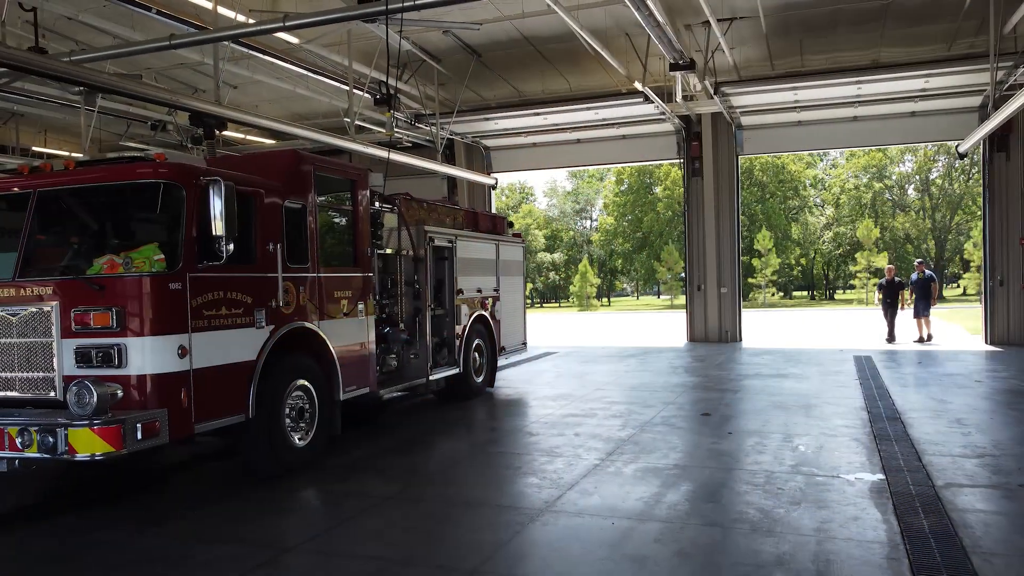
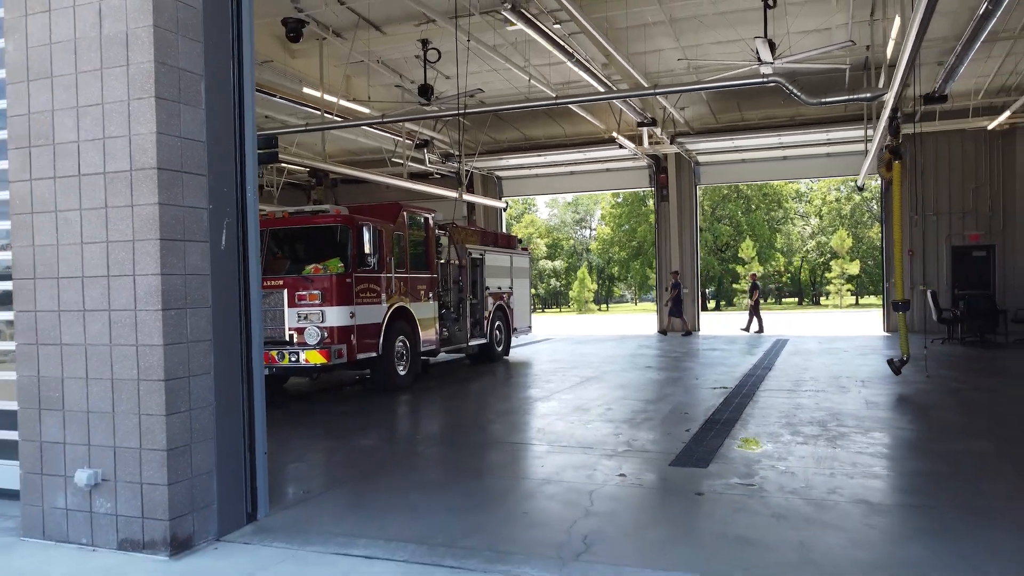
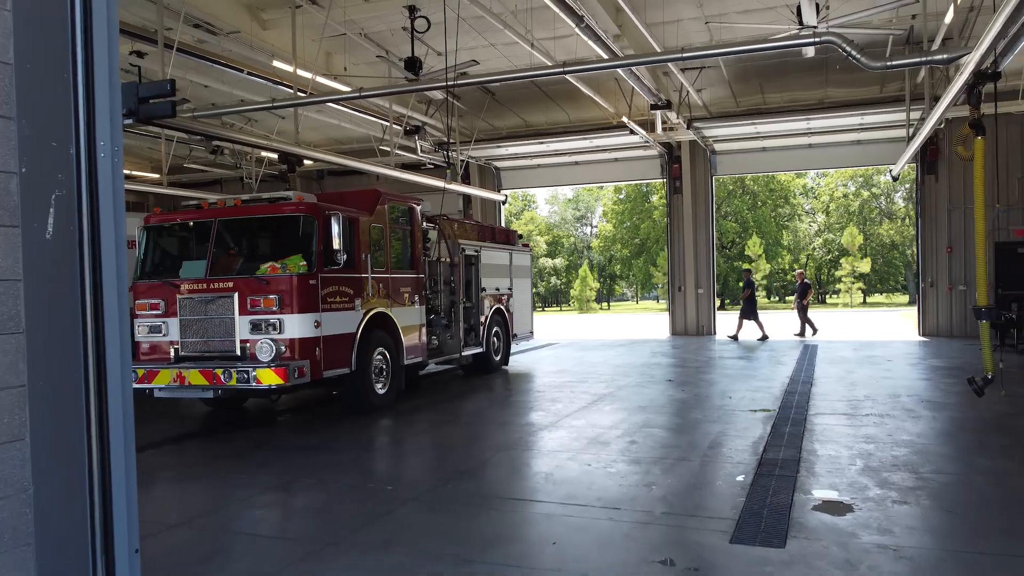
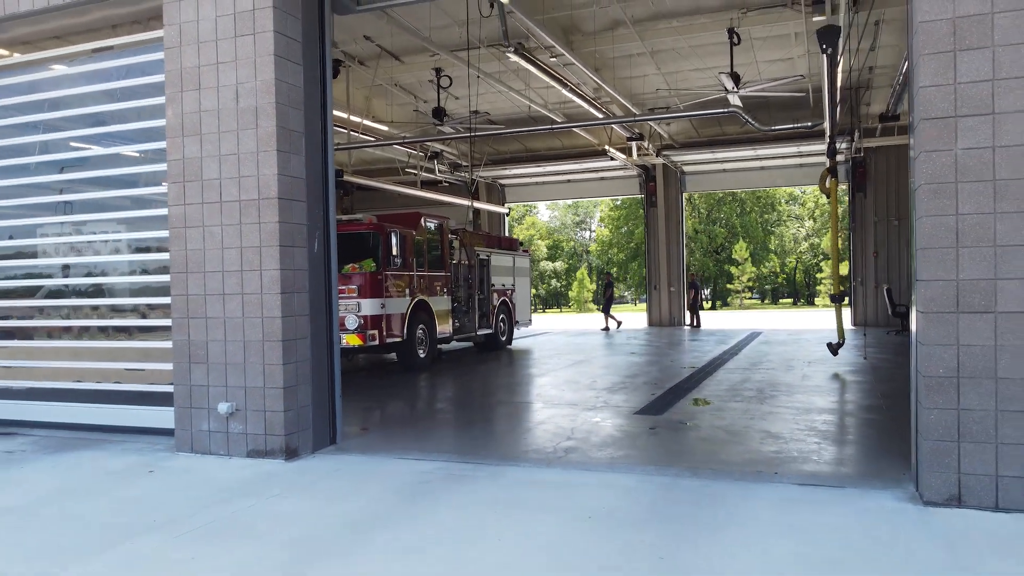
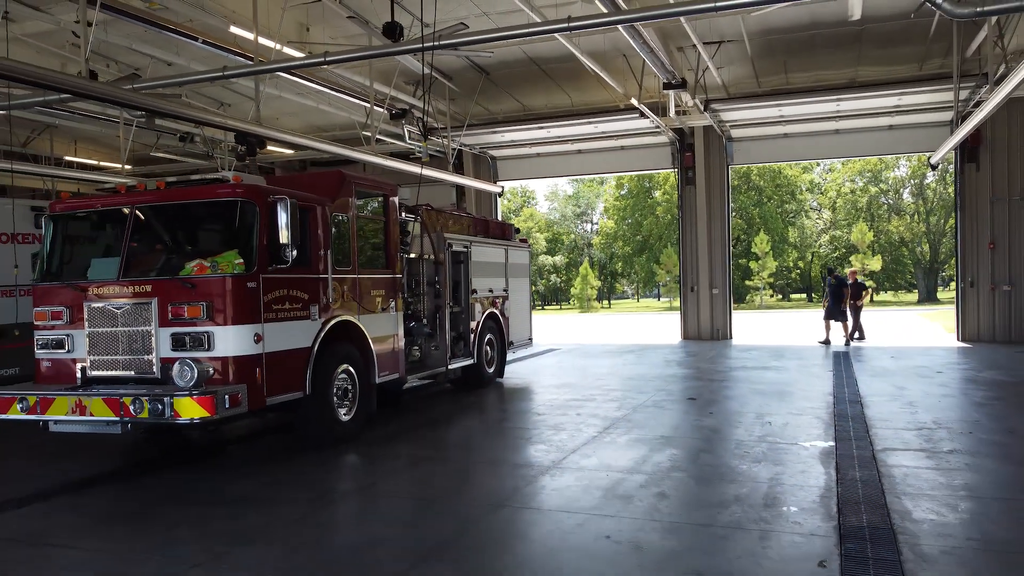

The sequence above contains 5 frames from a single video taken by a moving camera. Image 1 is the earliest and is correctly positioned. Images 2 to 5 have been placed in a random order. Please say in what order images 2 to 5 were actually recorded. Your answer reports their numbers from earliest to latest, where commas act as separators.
5, 3, 2, 4
